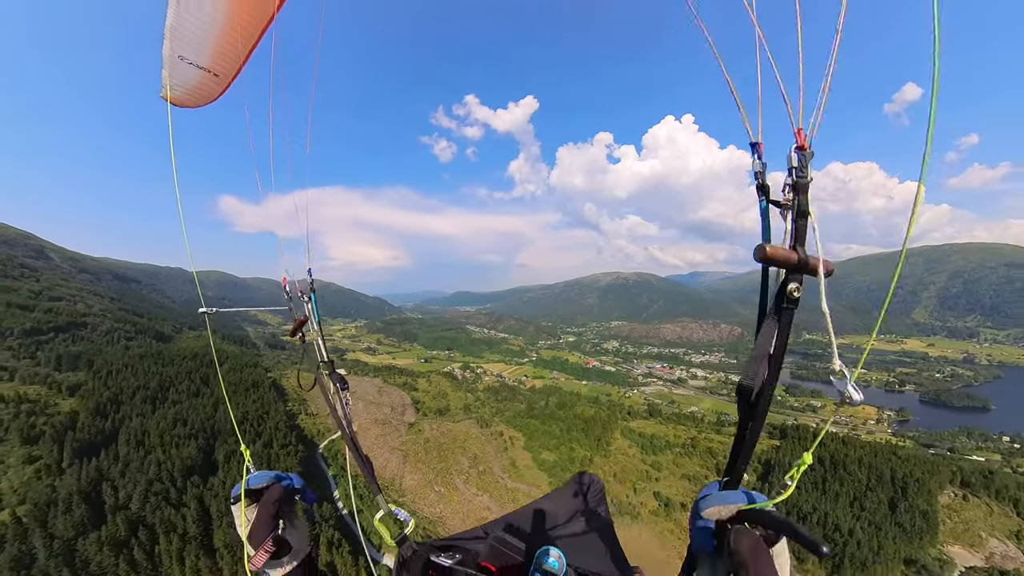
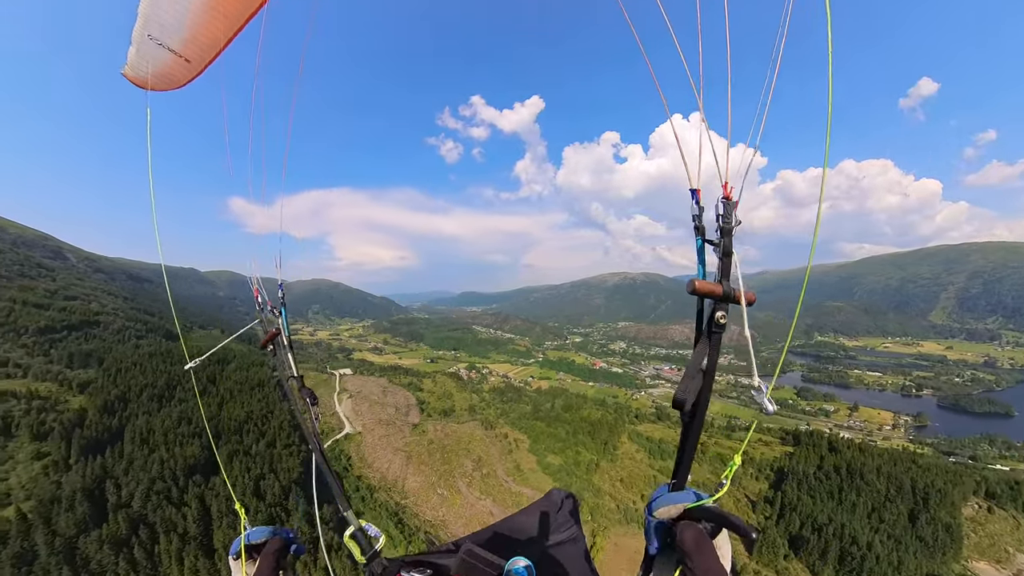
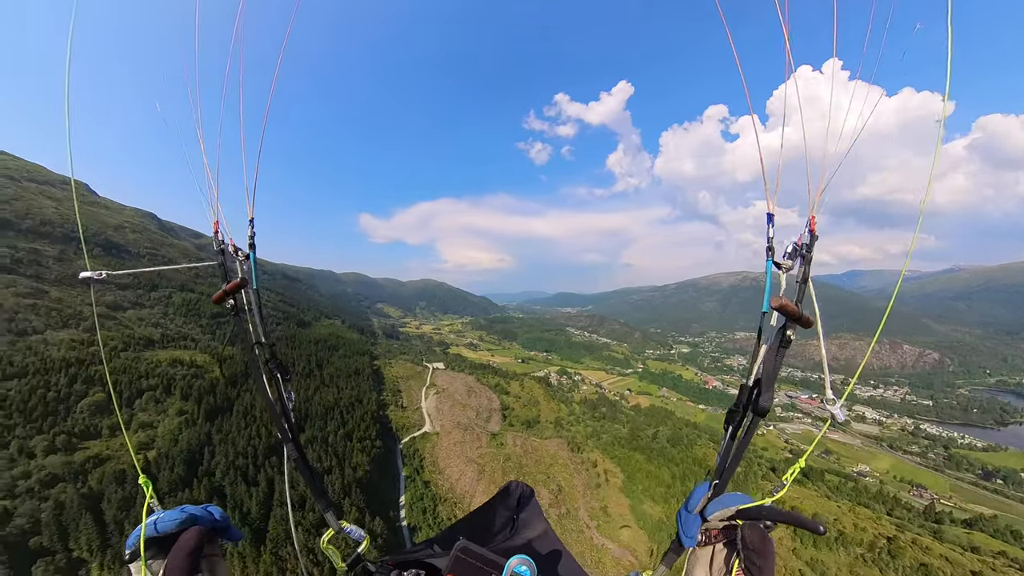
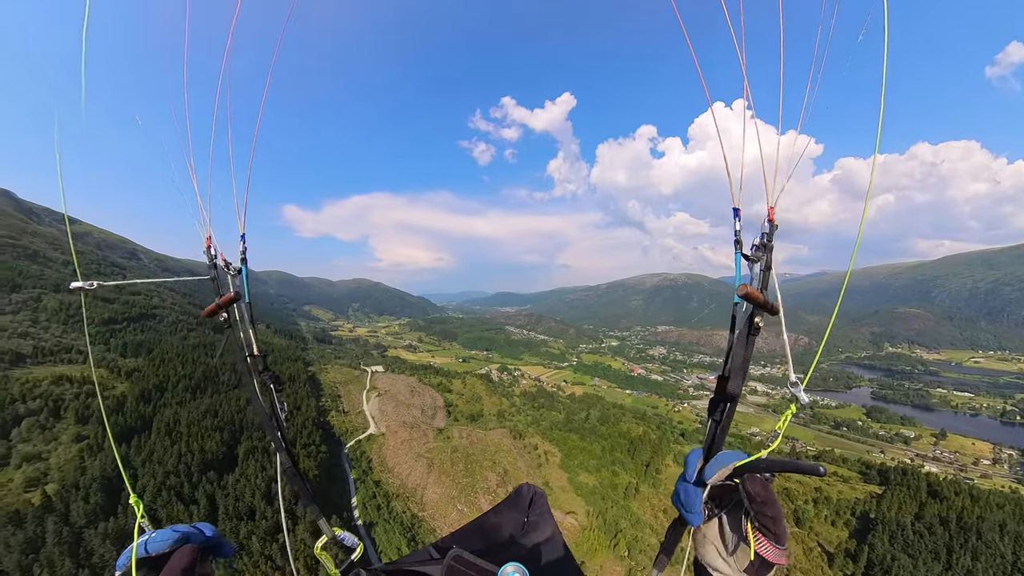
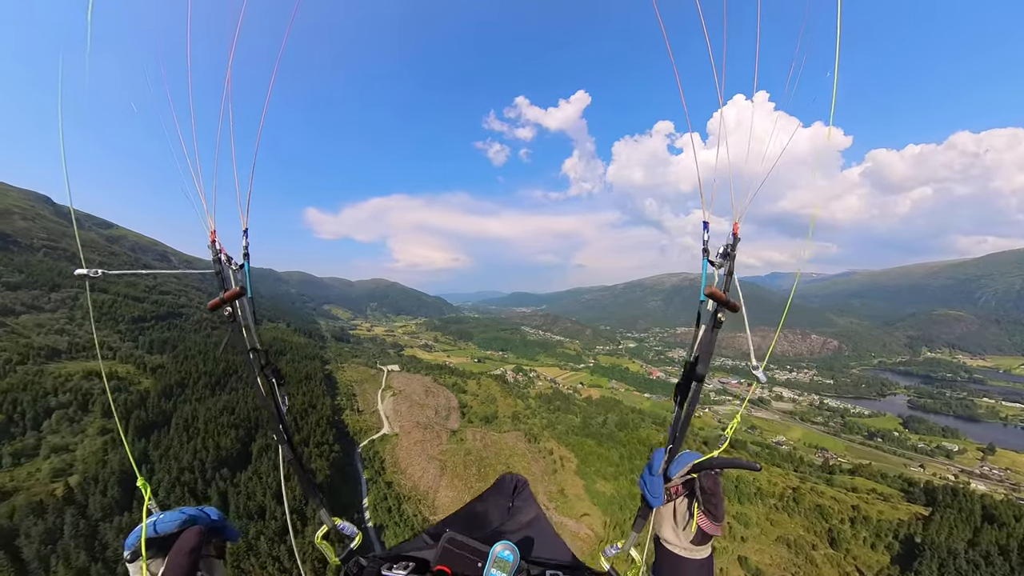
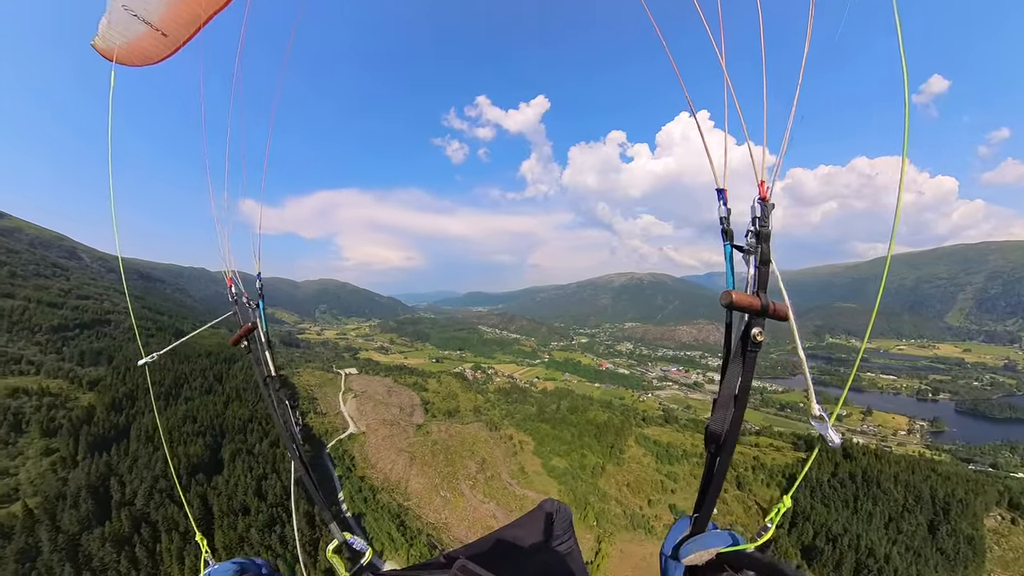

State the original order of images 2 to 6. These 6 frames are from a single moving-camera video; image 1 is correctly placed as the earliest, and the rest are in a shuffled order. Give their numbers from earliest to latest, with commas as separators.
2, 6, 4, 5, 3
